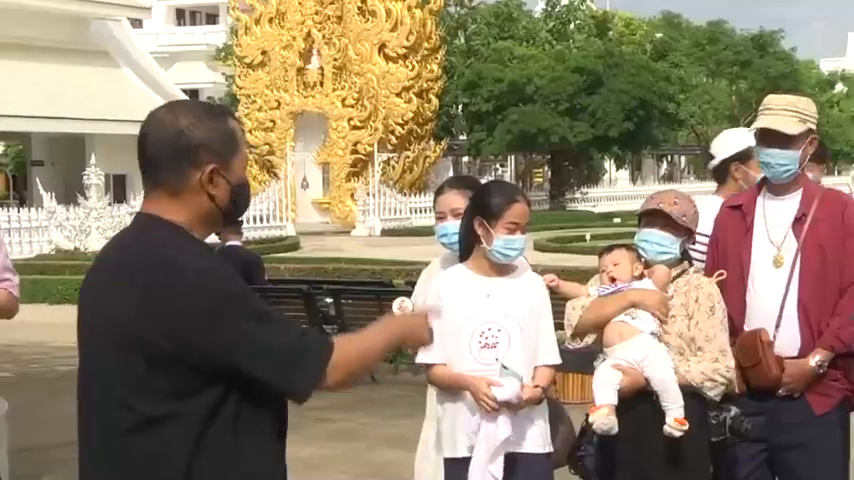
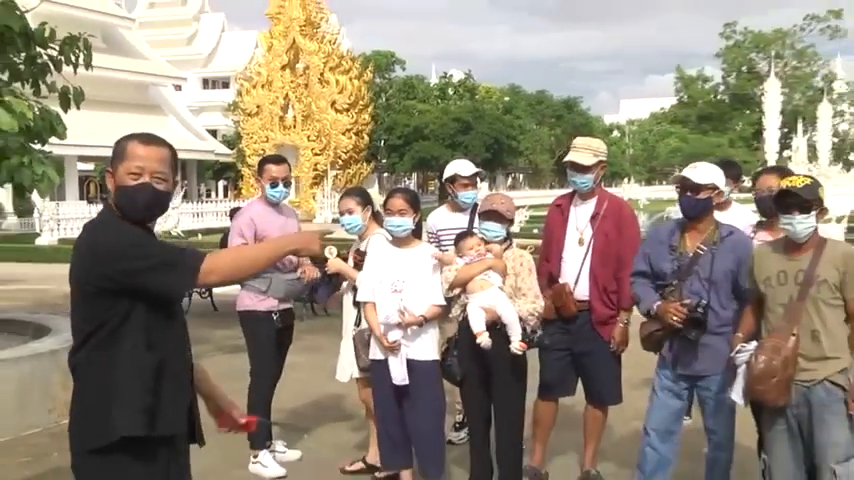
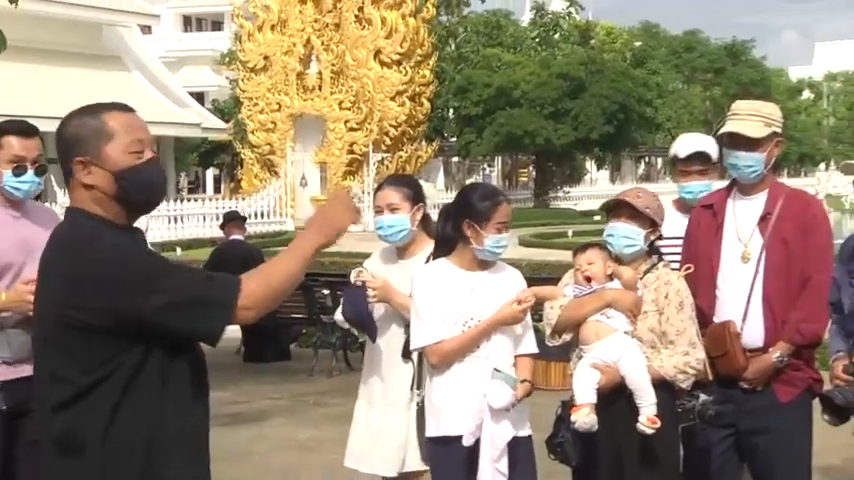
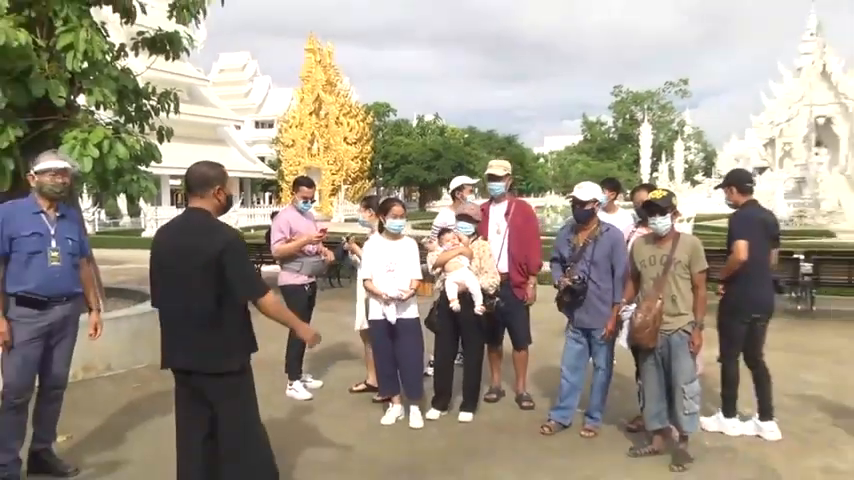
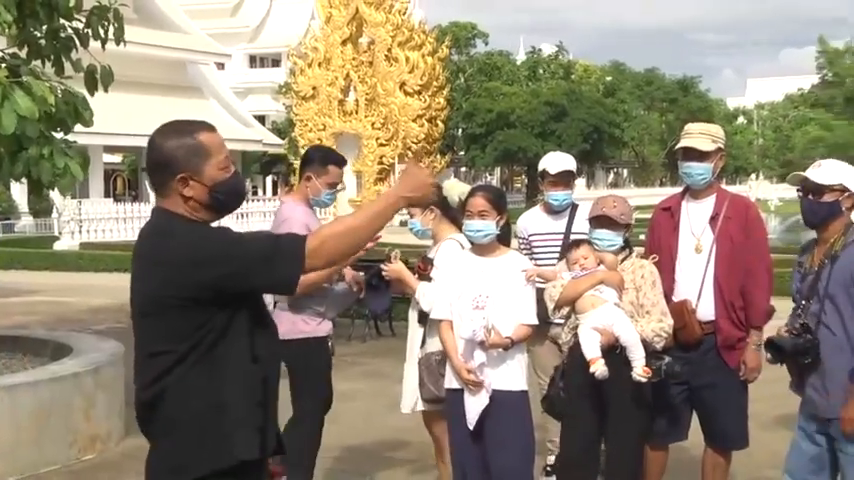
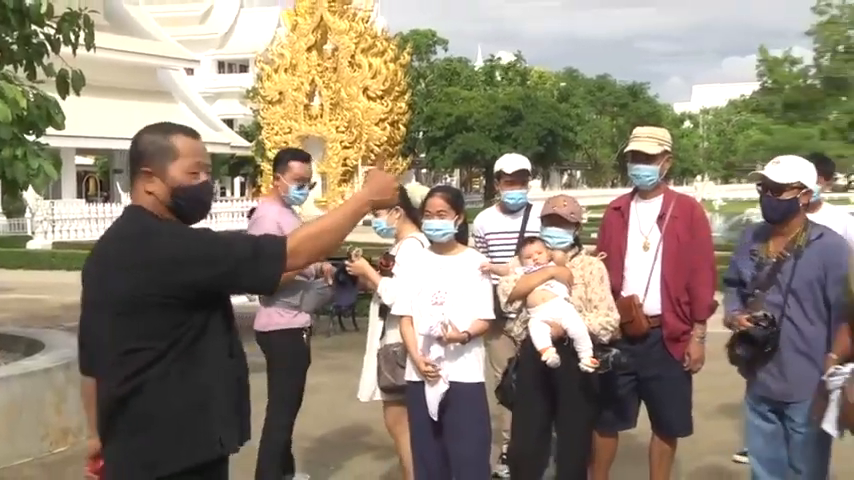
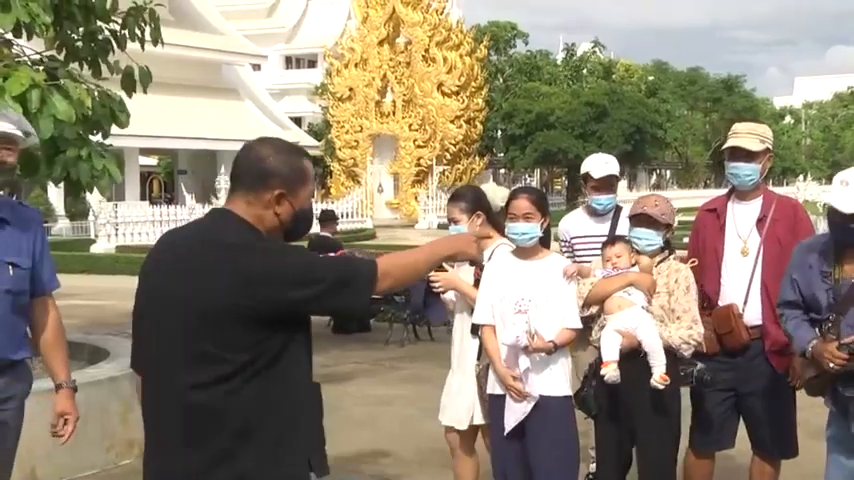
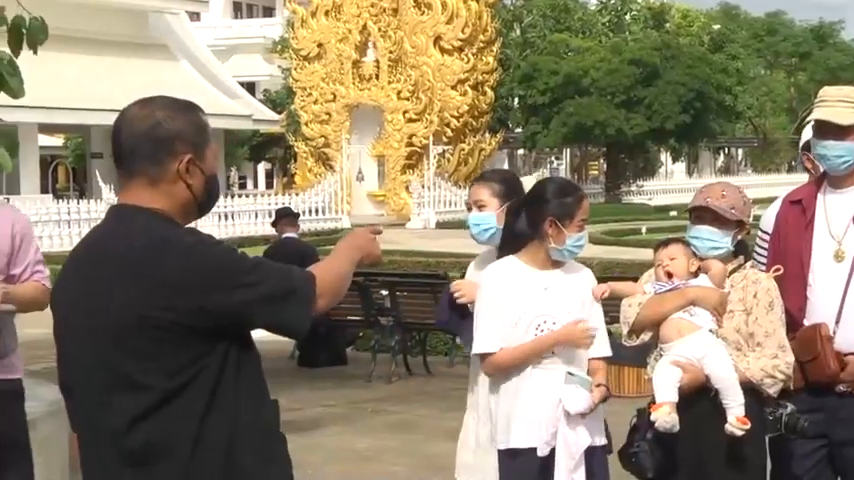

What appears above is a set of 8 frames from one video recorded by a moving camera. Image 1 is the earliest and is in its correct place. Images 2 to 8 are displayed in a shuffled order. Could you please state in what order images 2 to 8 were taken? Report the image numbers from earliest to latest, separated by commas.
8, 3, 7, 5, 6, 2, 4
